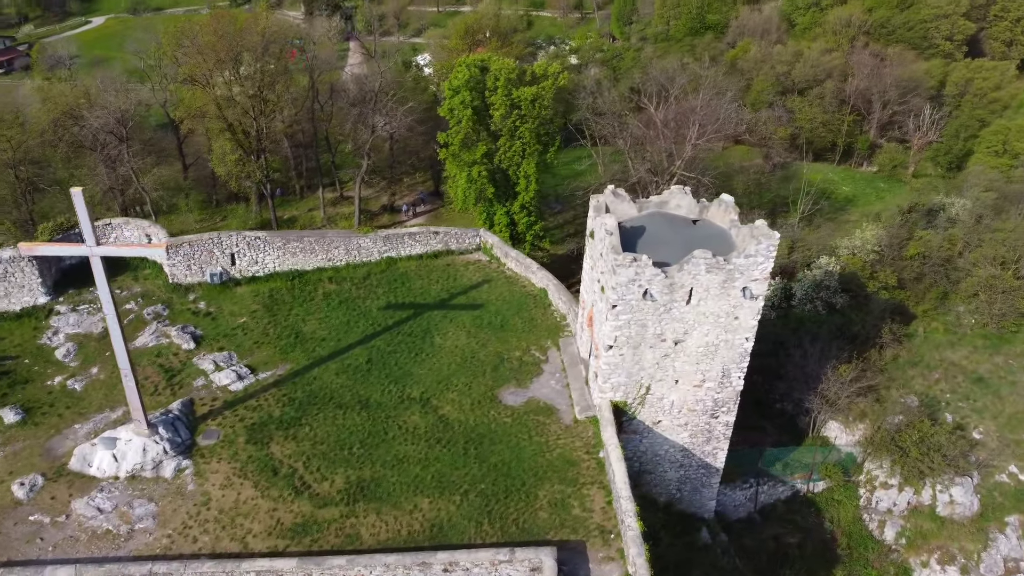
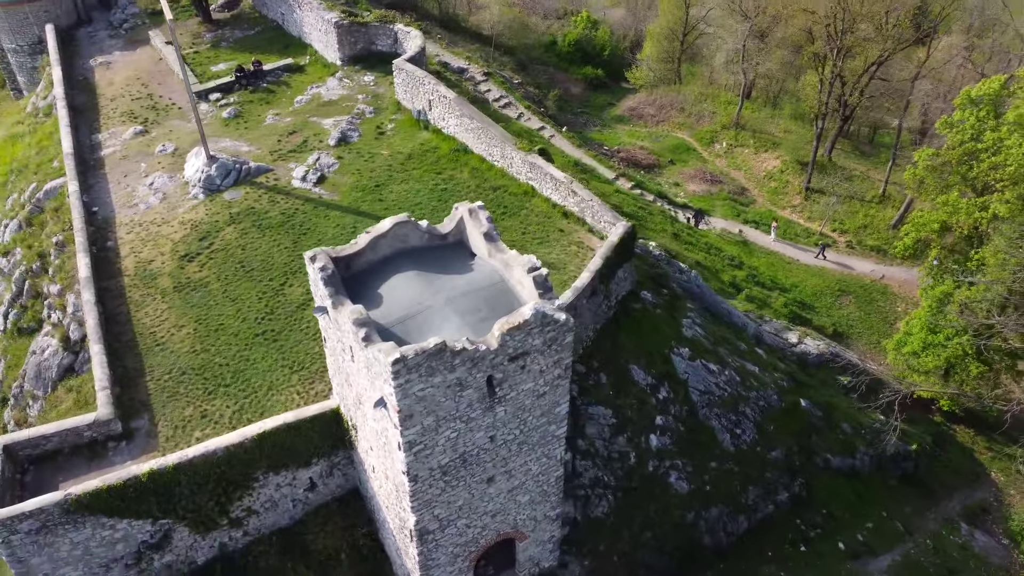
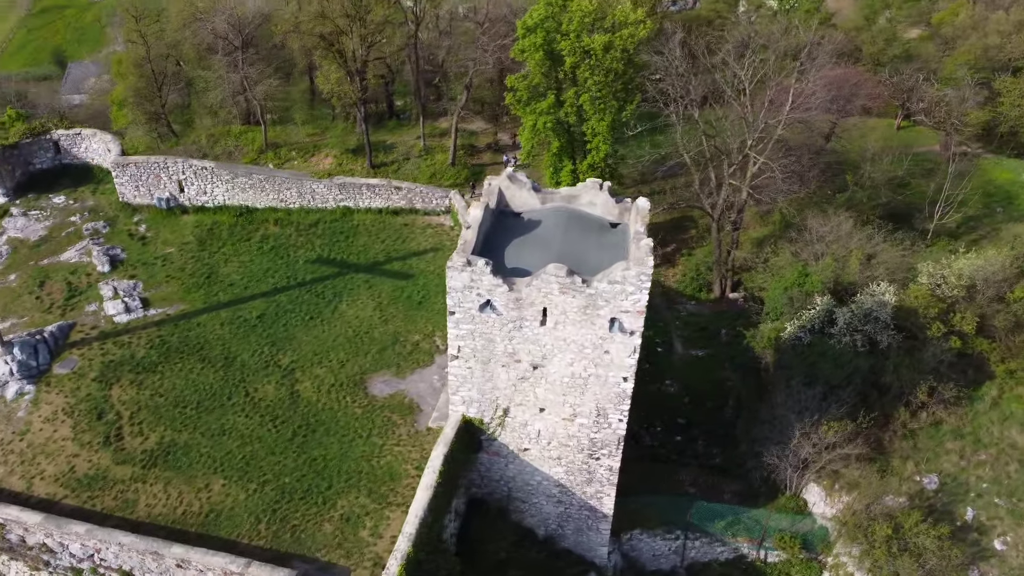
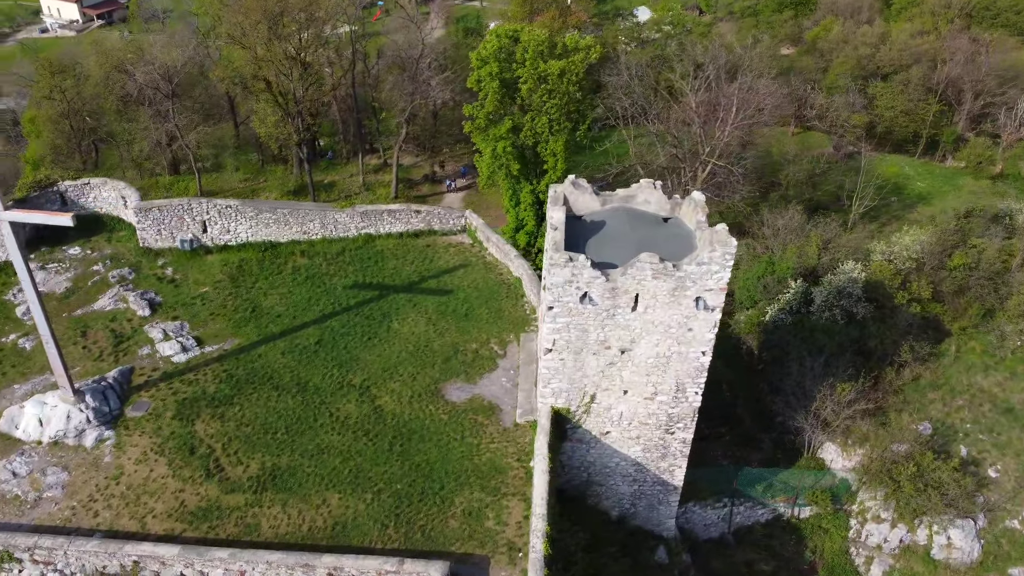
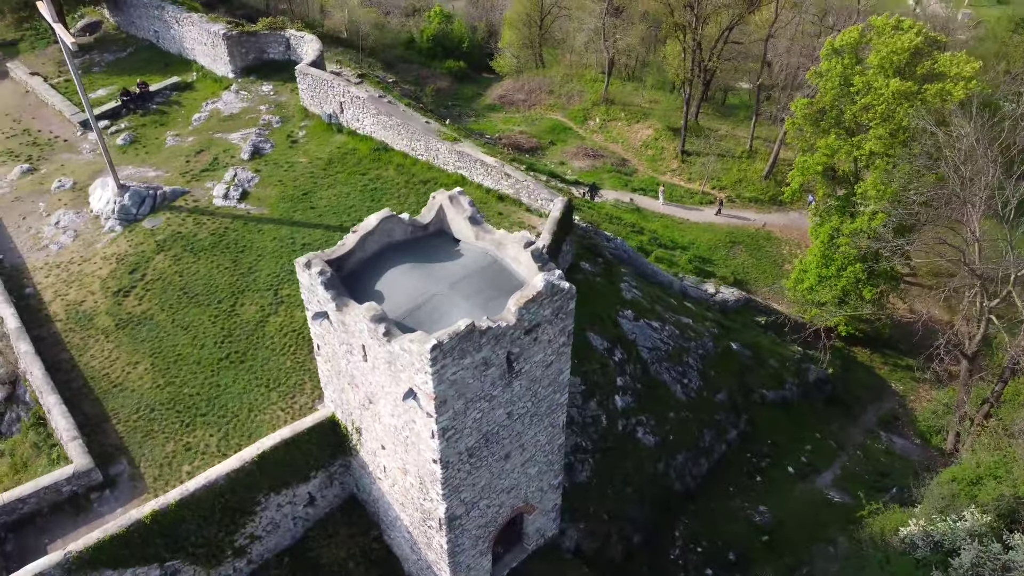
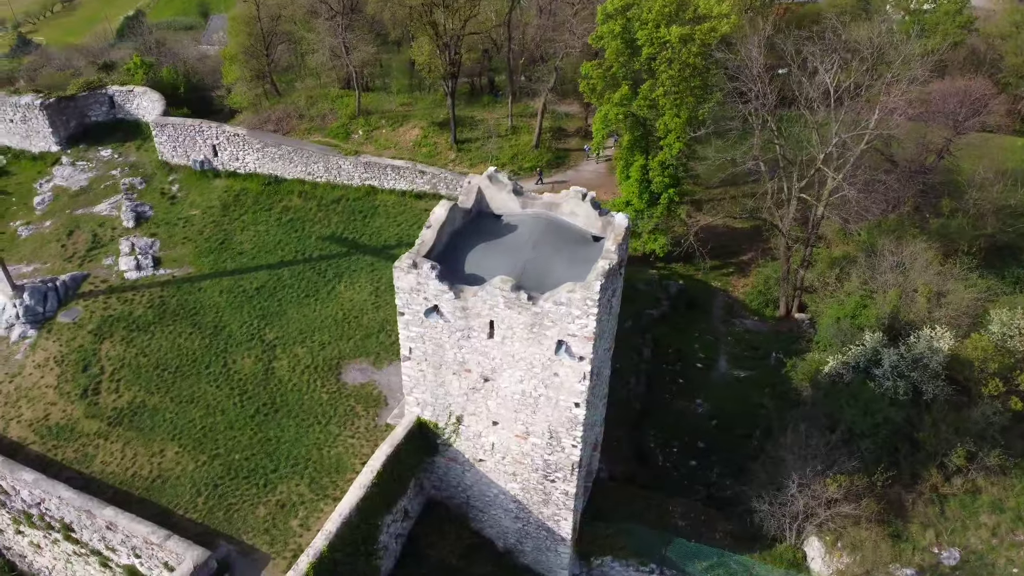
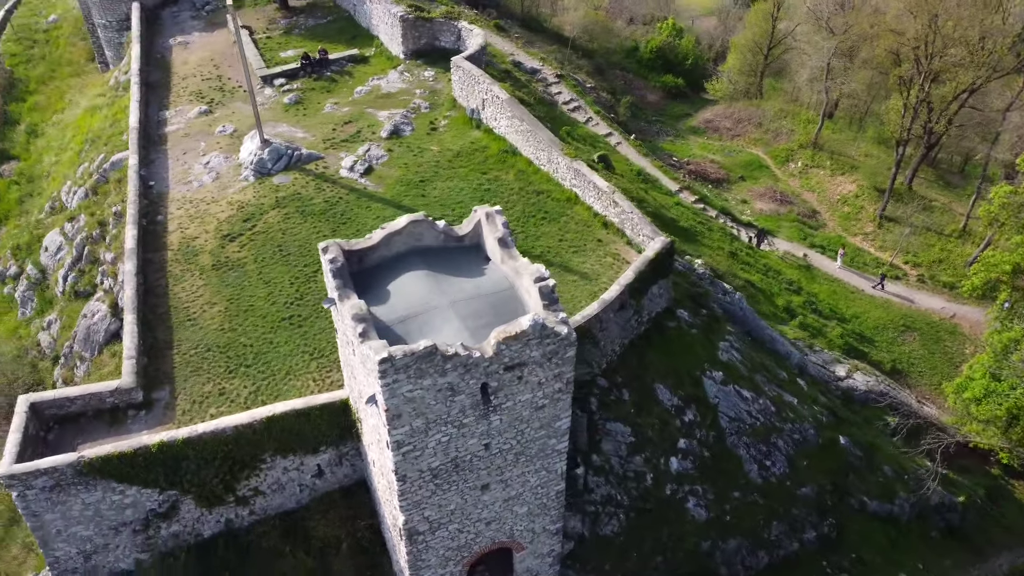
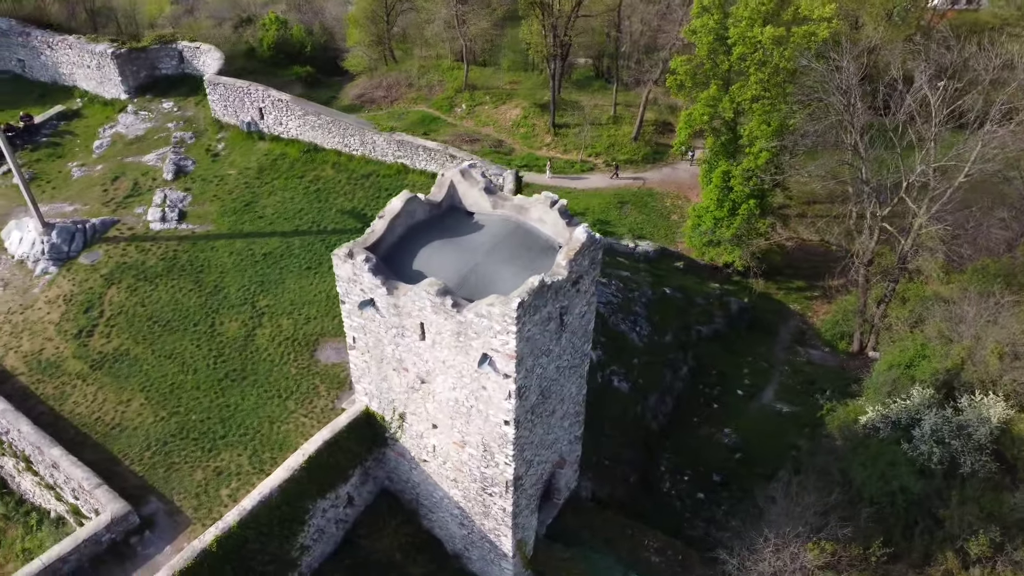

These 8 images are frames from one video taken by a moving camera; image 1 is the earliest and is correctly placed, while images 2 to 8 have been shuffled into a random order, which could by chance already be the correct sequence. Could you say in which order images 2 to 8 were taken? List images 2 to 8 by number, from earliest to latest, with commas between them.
4, 3, 6, 8, 5, 2, 7
